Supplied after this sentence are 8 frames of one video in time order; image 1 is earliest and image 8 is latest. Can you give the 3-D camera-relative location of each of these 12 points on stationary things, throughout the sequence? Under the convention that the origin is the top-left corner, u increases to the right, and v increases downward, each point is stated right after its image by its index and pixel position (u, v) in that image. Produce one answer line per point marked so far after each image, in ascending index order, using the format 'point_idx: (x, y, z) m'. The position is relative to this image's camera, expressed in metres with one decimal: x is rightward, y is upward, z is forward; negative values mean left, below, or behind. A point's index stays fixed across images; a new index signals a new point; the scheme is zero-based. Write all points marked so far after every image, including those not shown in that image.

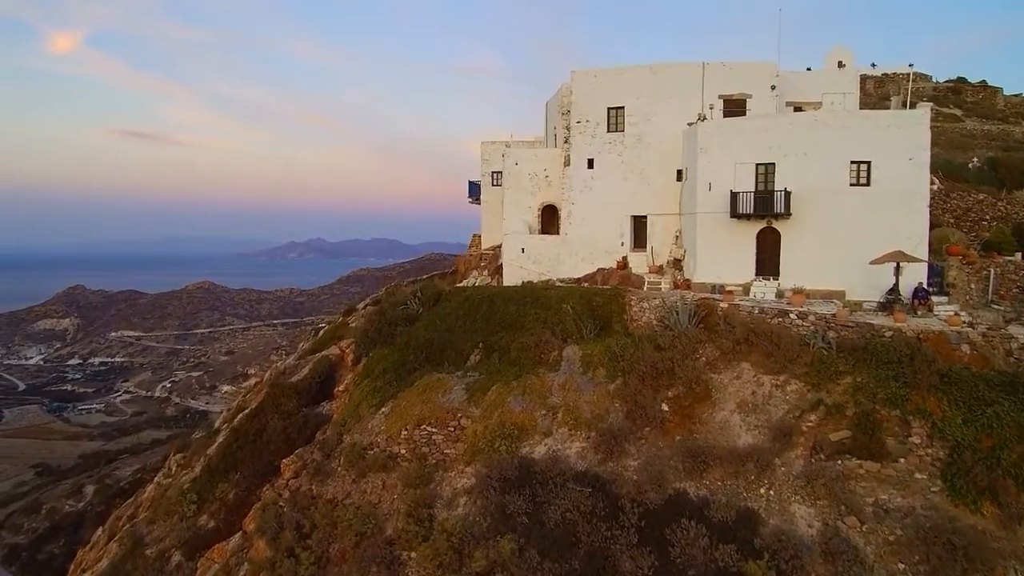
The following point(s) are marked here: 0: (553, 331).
0: (+1.0, -1.1, +19.7) m
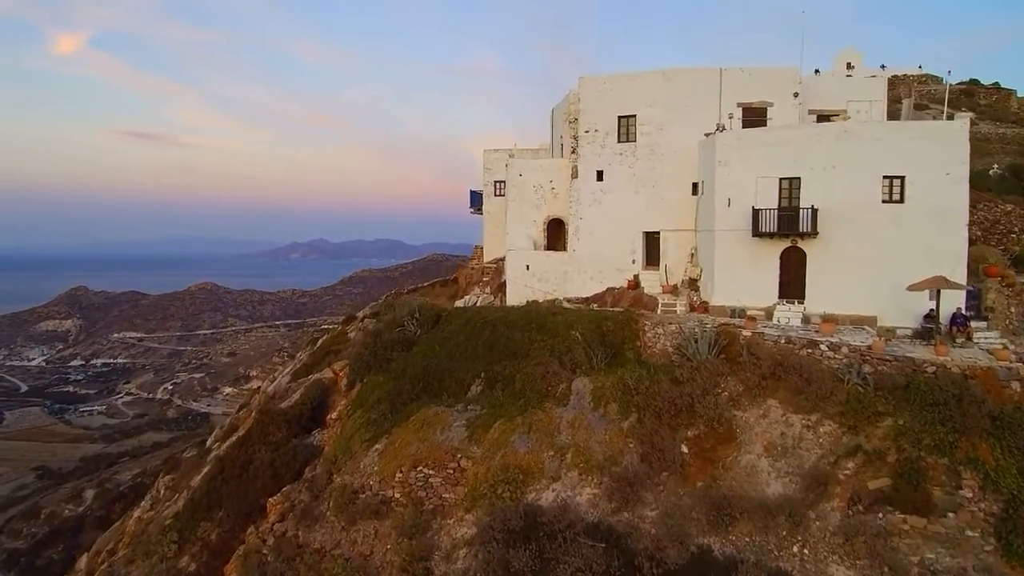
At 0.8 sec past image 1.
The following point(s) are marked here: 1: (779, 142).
0: (+1.2, -1.7, +18.2) m
1: (+6.8, +3.7, +19.4) m
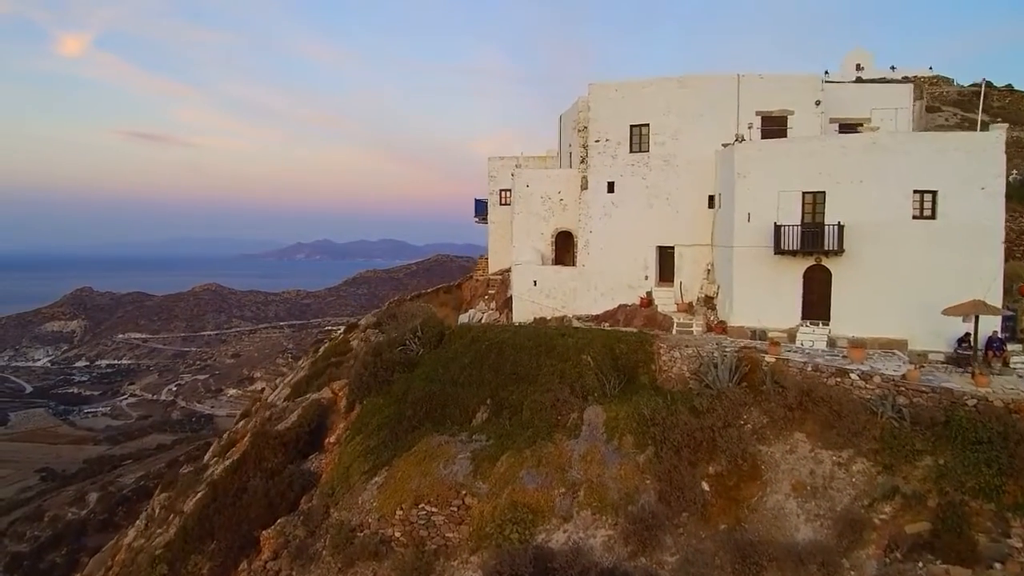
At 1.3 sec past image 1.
0: (+1.3, -2.2, +17.2) m
1: (+7.0, +3.2, +18.3) m
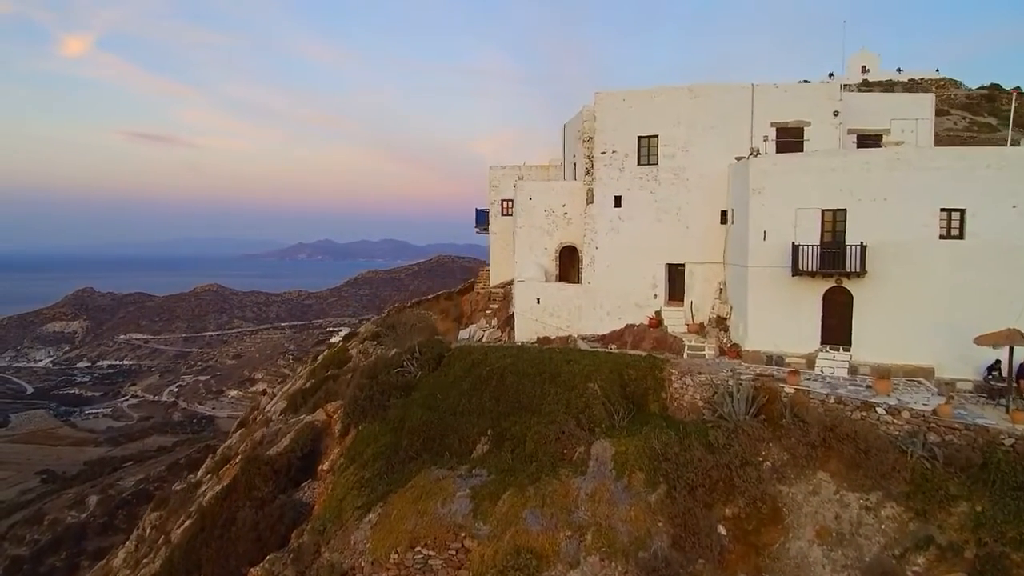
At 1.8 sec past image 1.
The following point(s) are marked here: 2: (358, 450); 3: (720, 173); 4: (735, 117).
0: (+1.4, -2.8, +16.2) m
1: (+7.0, +2.7, +17.3) m
2: (-3.8, -4.0, +18.9) m
3: (+5.4, +3.0, +19.9) m
4: (+5.8, +4.4, +19.8) m
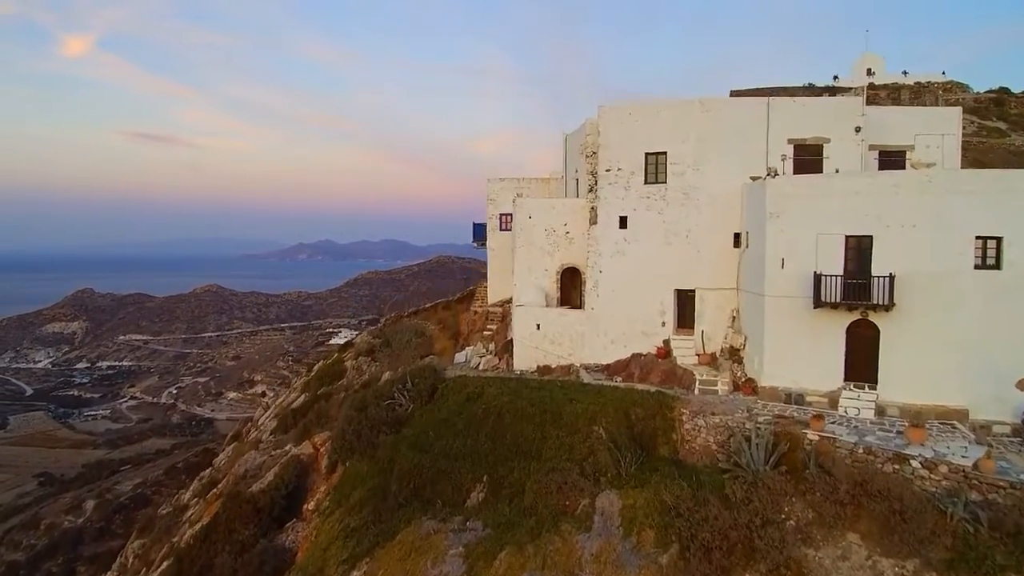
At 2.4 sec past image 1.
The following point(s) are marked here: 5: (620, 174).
0: (+1.3, -3.4, +14.8) m
1: (+7.0, +2.0, +16.0) m
2: (-3.8, -4.7, +17.6) m
3: (+5.4, +2.3, +18.6) m
4: (+5.7, +3.7, +18.4) m
5: (+2.8, +2.9, +19.7) m
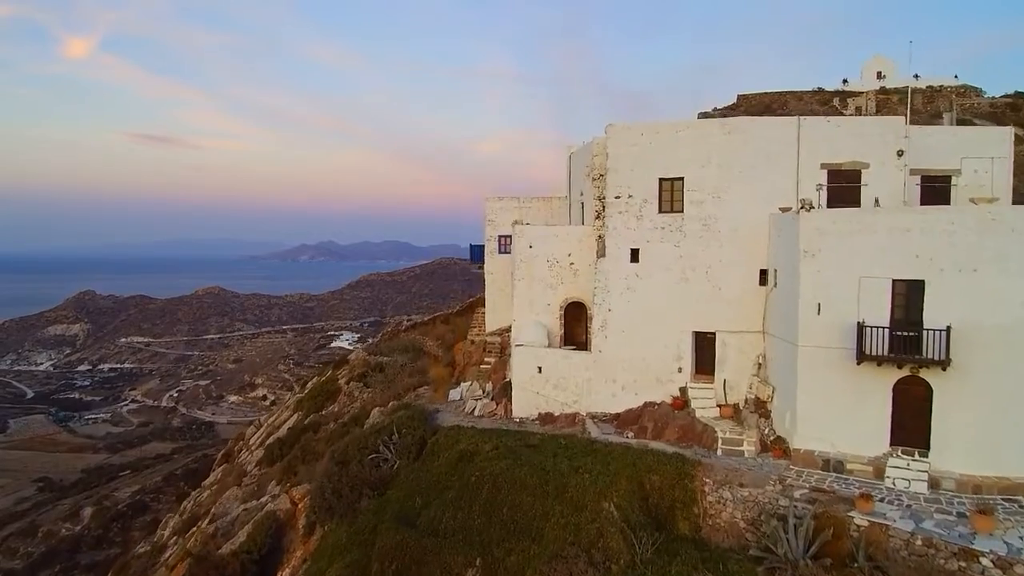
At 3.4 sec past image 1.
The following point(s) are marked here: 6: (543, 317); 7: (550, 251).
0: (+1.3, -4.4, +12.8) m
1: (+6.9, +1.0, +13.9) m
2: (-3.9, -5.6, +15.5) m
3: (+5.3, +1.4, +16.5) m
4: (+5.7, +2.8, +16.4) m
5: (+2.7, +2.0, +17.6) m
6: (+0.8, -0.7, +19.8) m
7: (+1.0, +1.0, +19.7) m
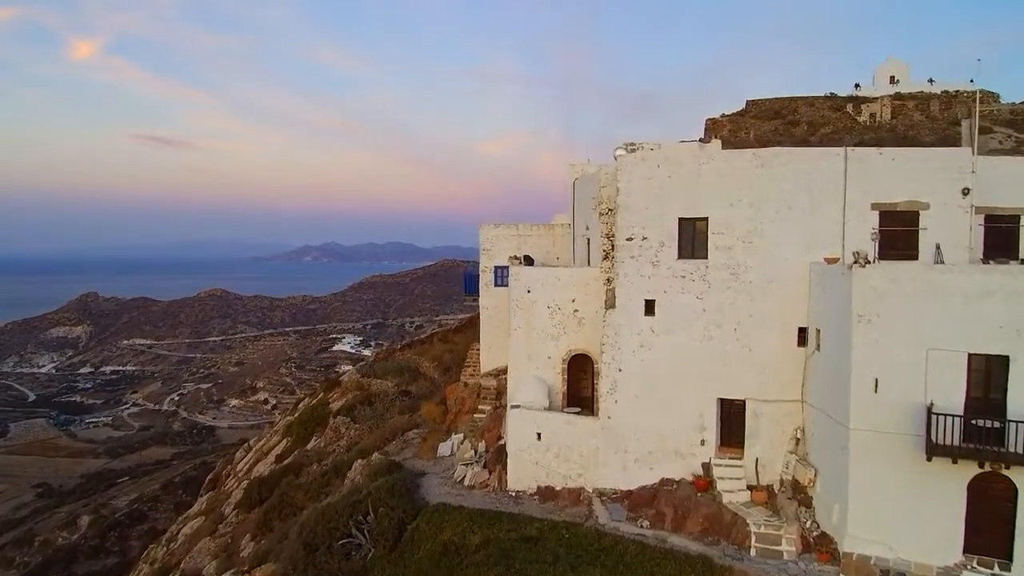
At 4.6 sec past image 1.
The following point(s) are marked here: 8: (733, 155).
0: (+1.1, -5.5, +10.2) m
1: (+6.8, -0.1, +11.3) m
2: (-4.0, -6.7, +13.0) m
3: (+5.2, +0.2, +14.0) m
4: (+5.6, +1.6, +13.8) m
5: (+2.6, +0.8, +15.1) m
6: (+0.7, -1.9, +17.3) m
7: (+0.9, -0.2, +17.1) m
8: (+4.1, +2.4, +14.2) m
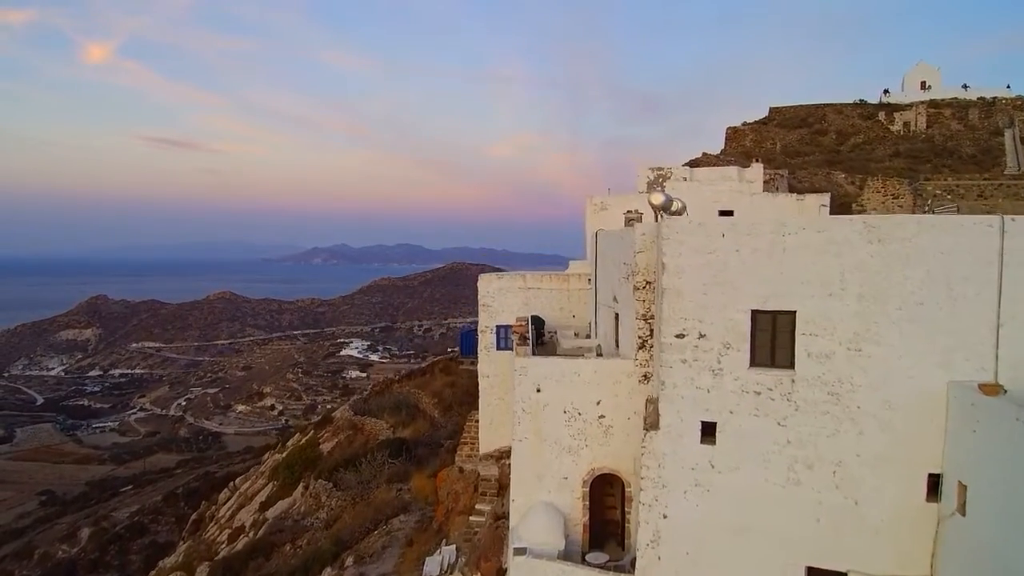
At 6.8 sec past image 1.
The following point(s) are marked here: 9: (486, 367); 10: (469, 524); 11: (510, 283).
0: (+1.1, -7.1, +5.9) m
1: (+6.8, -1.7, +7.0) m
2: (-4.0, -8.4, +8.7) m
3: (+5.3, -1.4, +9.6) m
4: (+5.6, 0.0, +9.4) m
5: (+2.7, -0.8, +10.7) m
6: (+0.8, -3.5, +13.0) m
7: (+1.0, -1.8, +12.8) m
8: (+4.1, +0.8, +9.8) m
9: (-0.7, -2.0, +19.8) m
10: (-1.1, -5.4, +17.2) m
11: (-0.1, +0.1, +19.4) m
